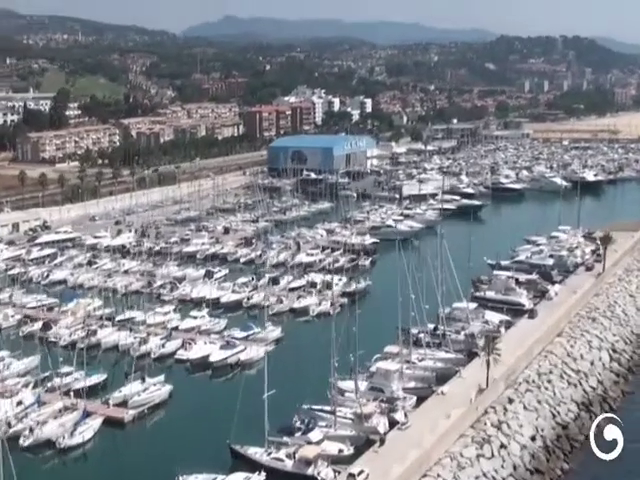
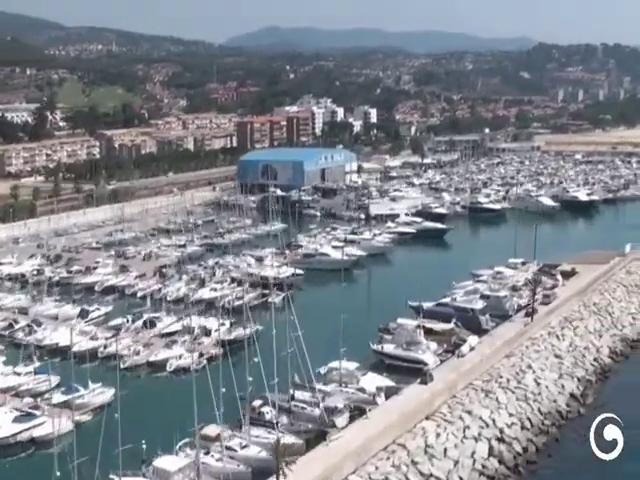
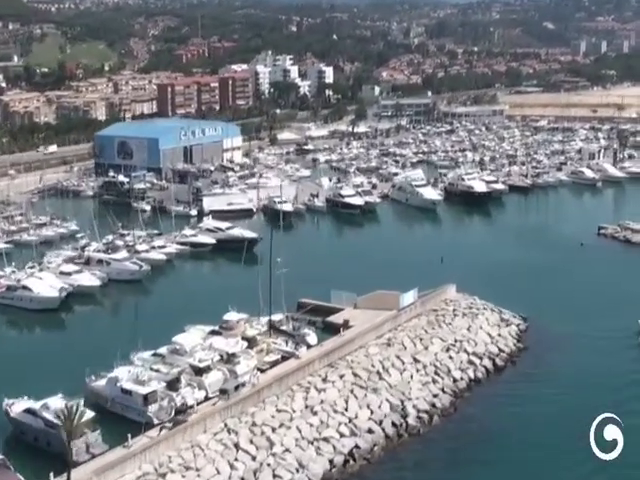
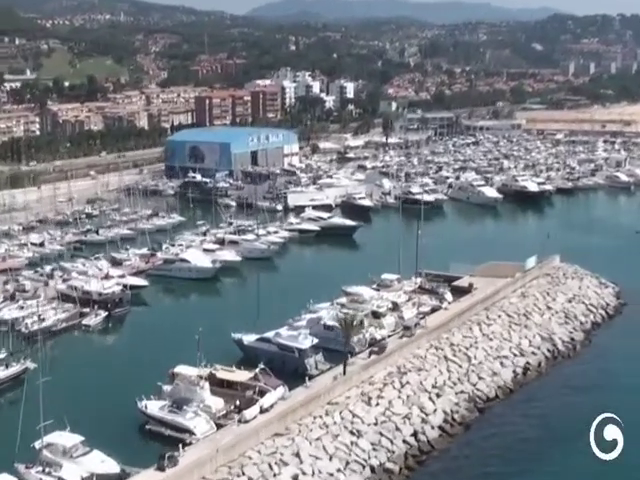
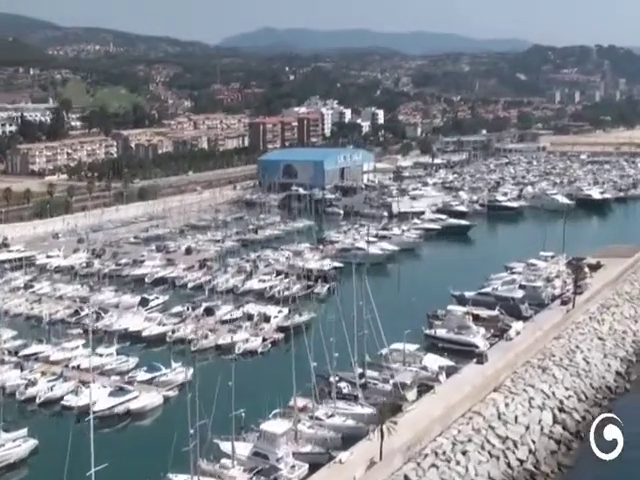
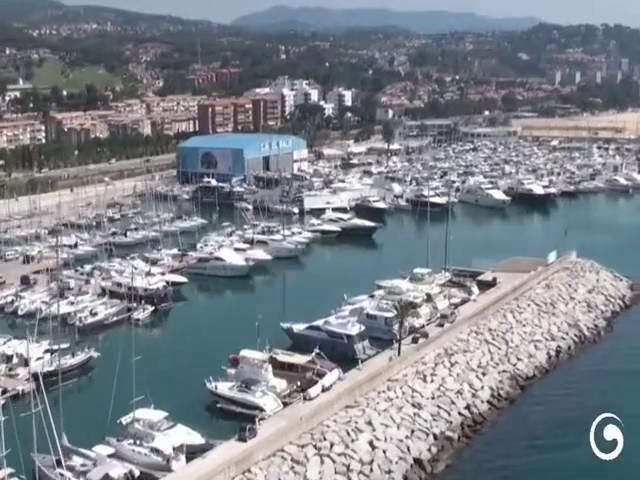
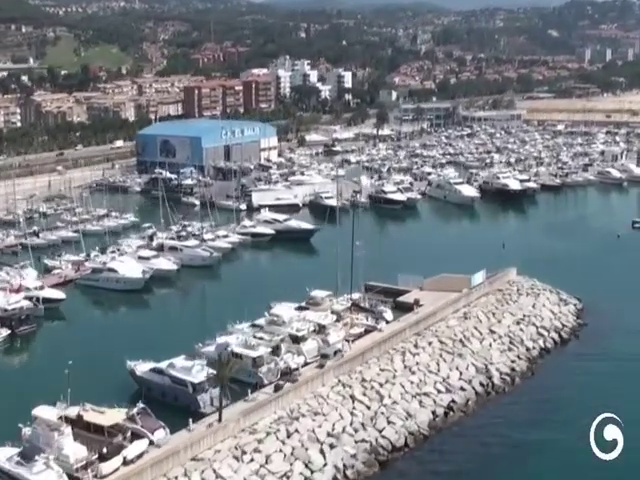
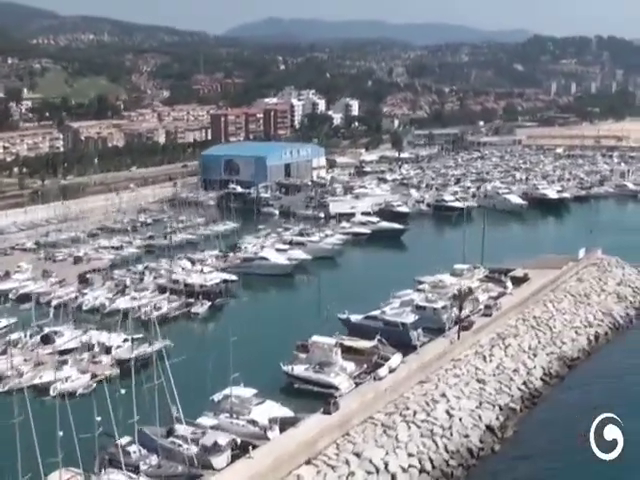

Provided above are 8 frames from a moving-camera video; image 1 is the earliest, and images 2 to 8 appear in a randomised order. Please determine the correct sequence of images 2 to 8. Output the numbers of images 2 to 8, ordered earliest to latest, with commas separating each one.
5, 2, 8, 6, 4, 7, 3
